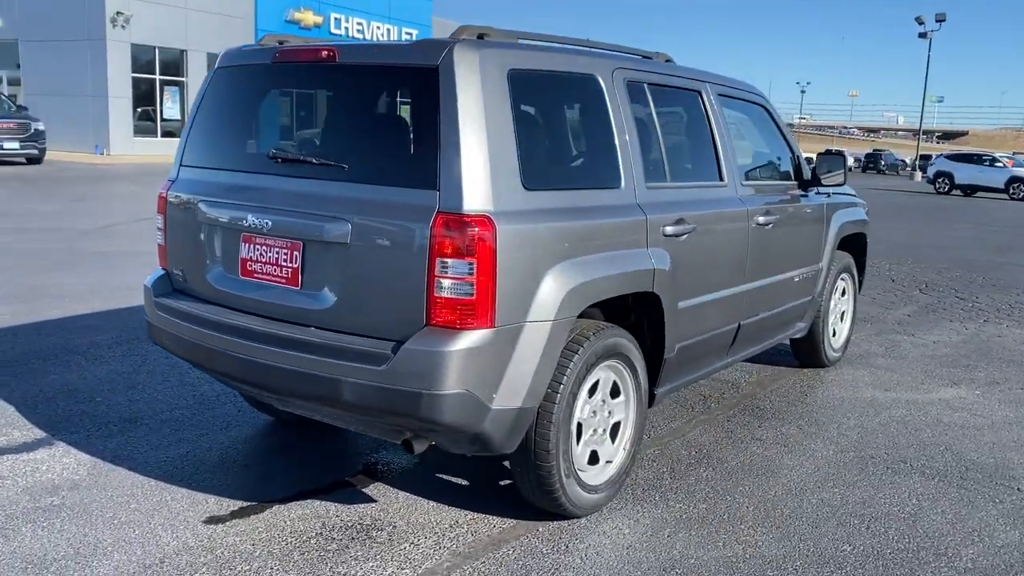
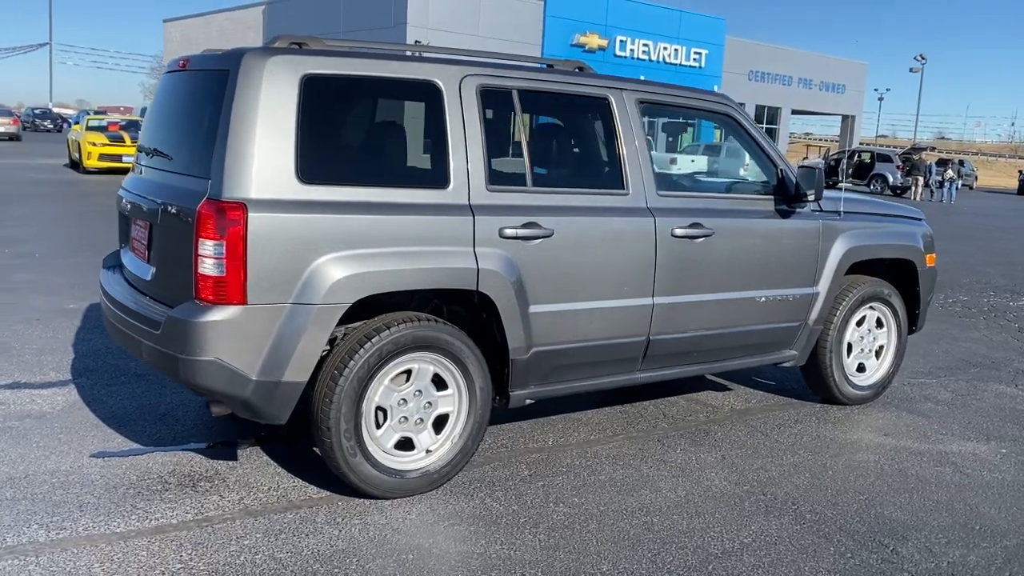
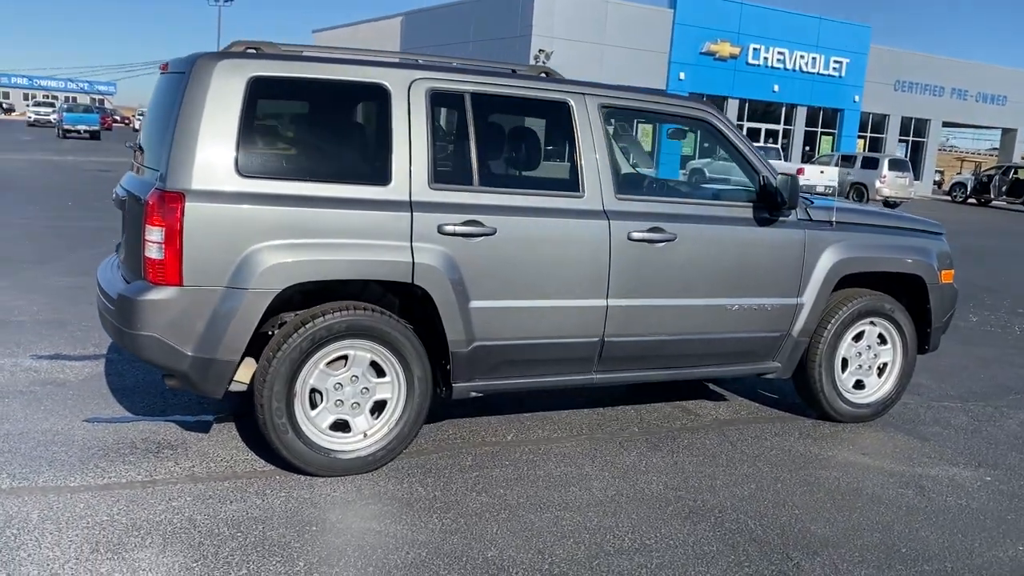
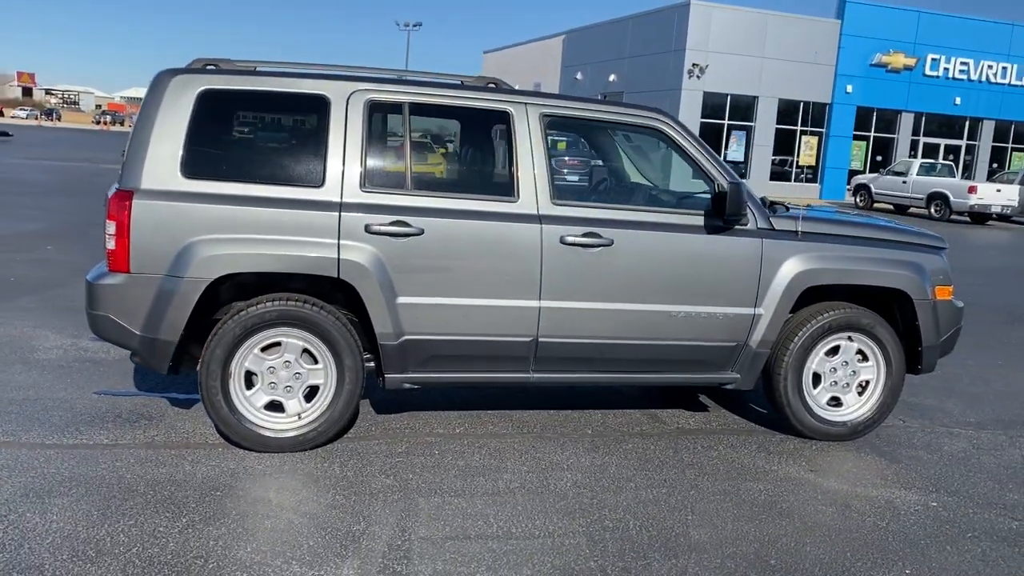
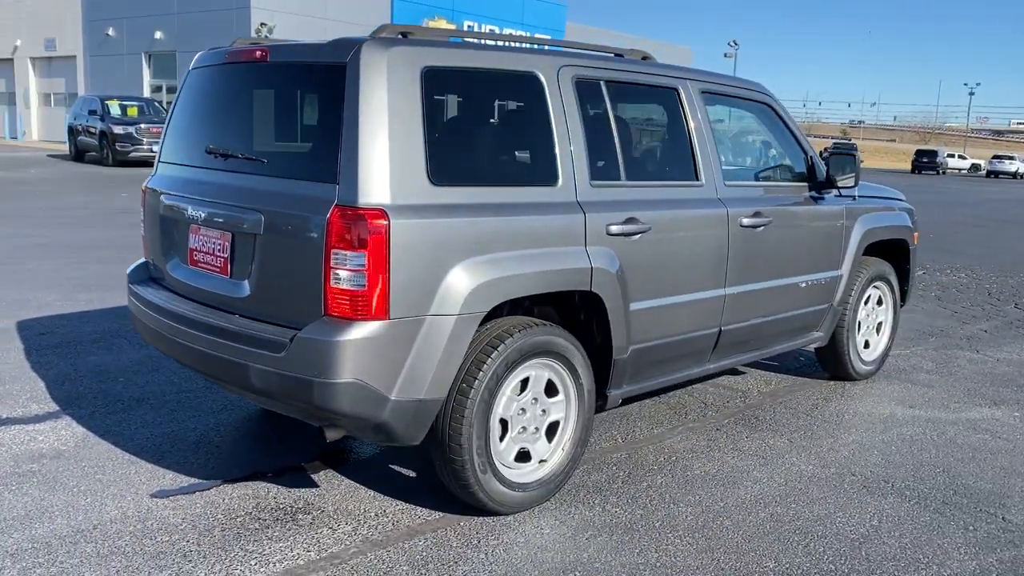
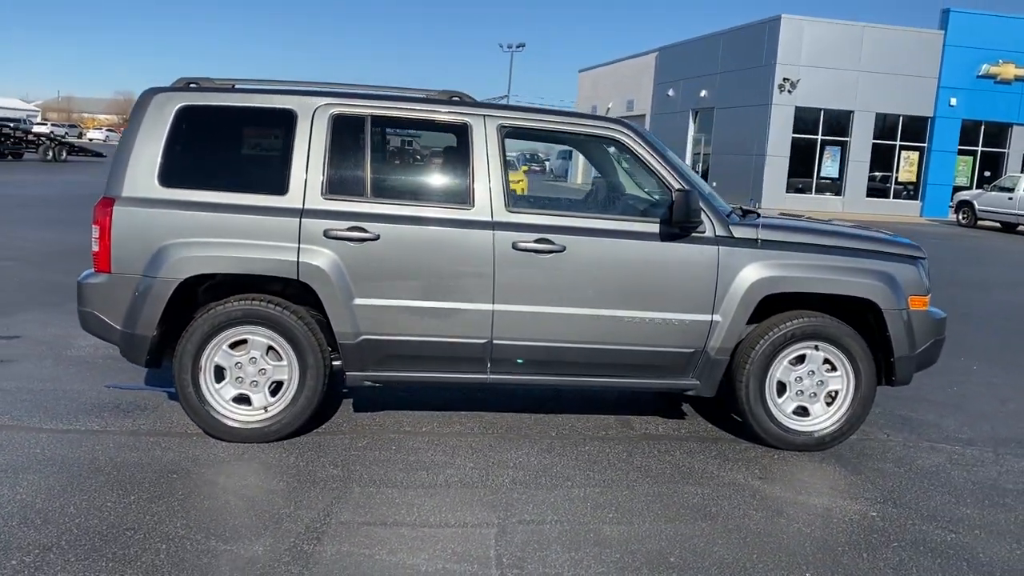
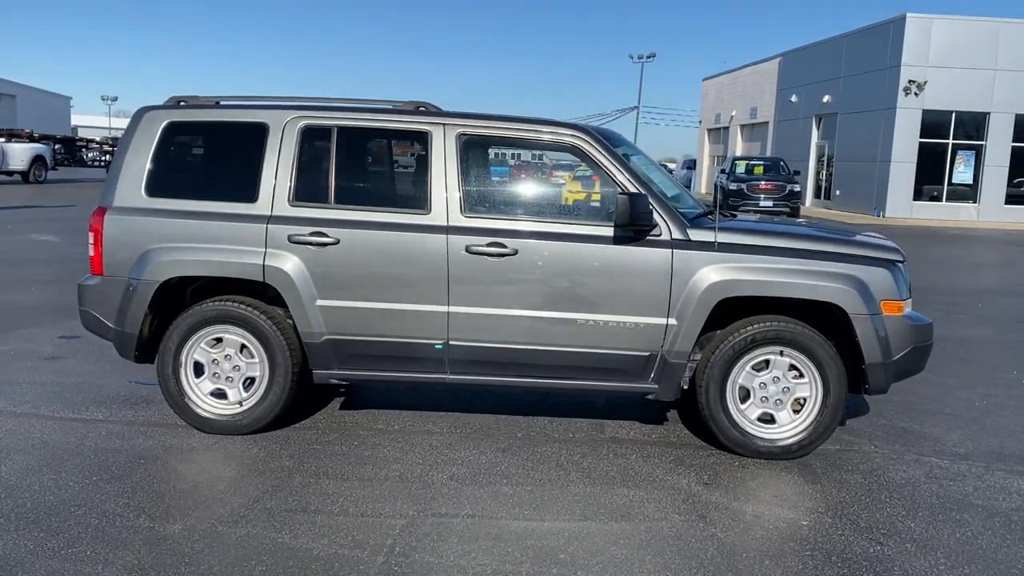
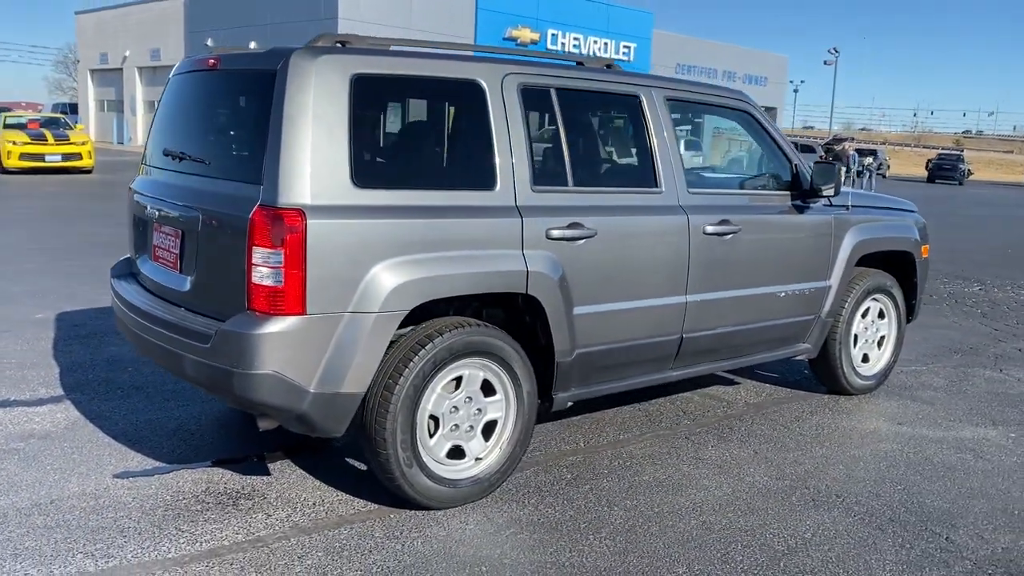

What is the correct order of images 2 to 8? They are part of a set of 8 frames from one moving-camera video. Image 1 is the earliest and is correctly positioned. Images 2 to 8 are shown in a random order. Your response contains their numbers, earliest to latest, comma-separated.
5, 8, 2, 3, 4, 6, 7
